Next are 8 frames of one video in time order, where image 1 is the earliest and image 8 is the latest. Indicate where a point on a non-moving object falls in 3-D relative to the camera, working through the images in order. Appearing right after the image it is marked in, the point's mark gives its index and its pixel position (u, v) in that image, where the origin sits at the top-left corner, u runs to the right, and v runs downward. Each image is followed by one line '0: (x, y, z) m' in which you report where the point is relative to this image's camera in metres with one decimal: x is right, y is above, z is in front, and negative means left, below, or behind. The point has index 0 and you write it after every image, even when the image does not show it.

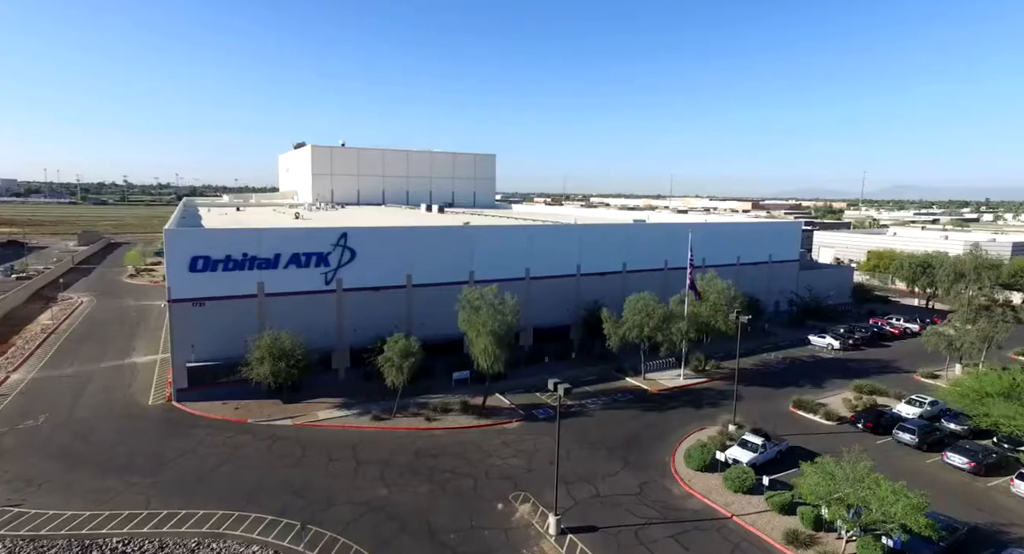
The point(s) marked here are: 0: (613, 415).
0: (+2.7, -3.7, +16.5) m
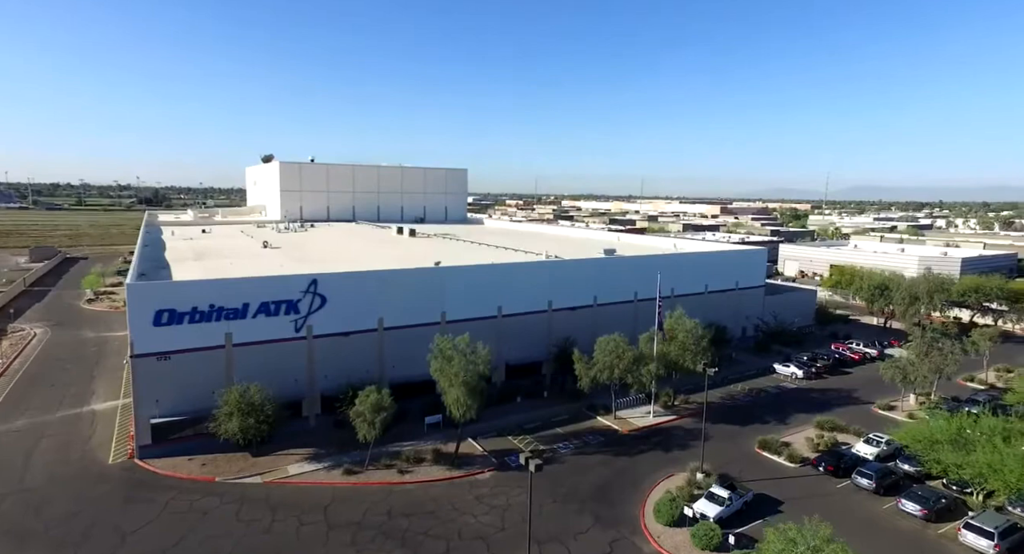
0: (+2.0, -5.0, +16.7) m
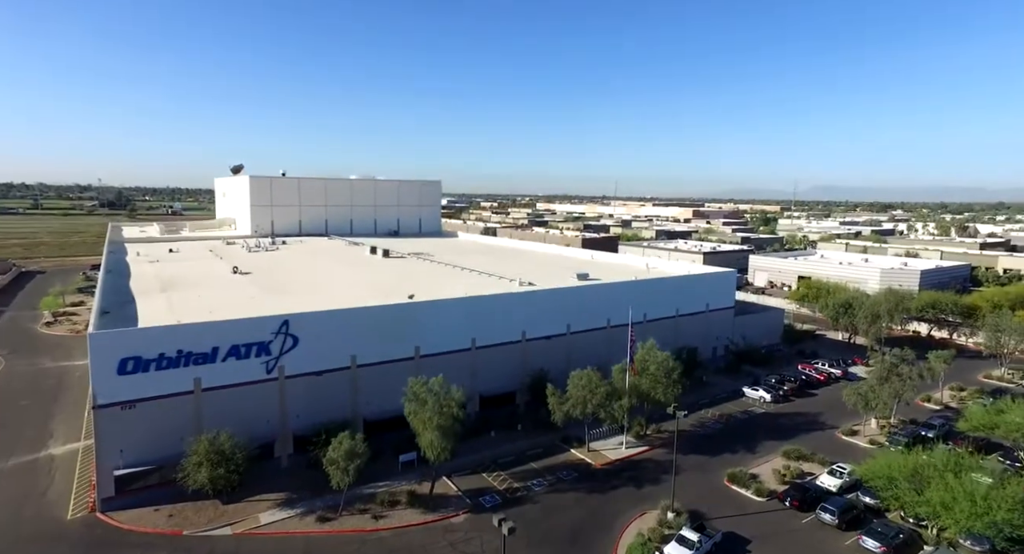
0: (+1.3, -6.2, +16.8) m
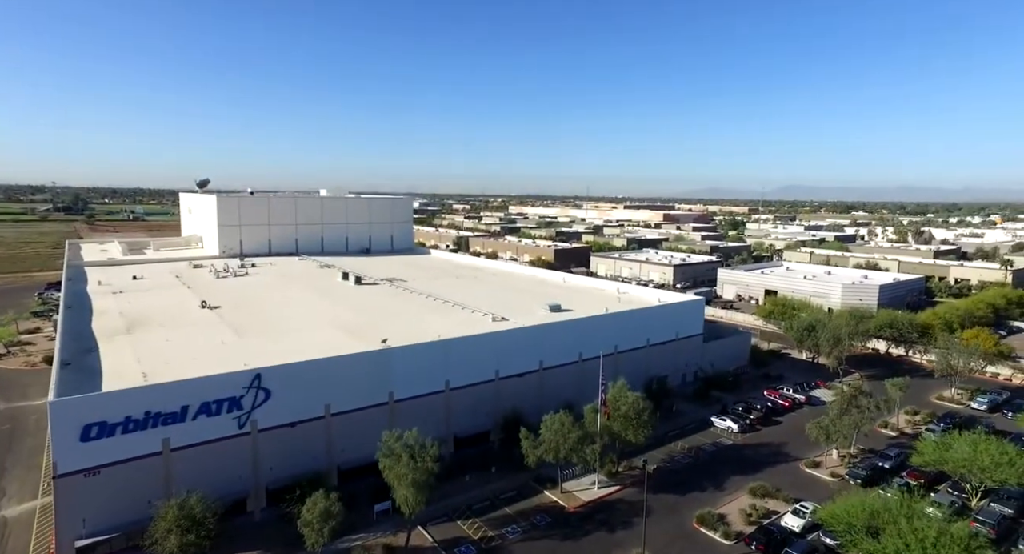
0: (+0.6, -7.6, +17.0) m
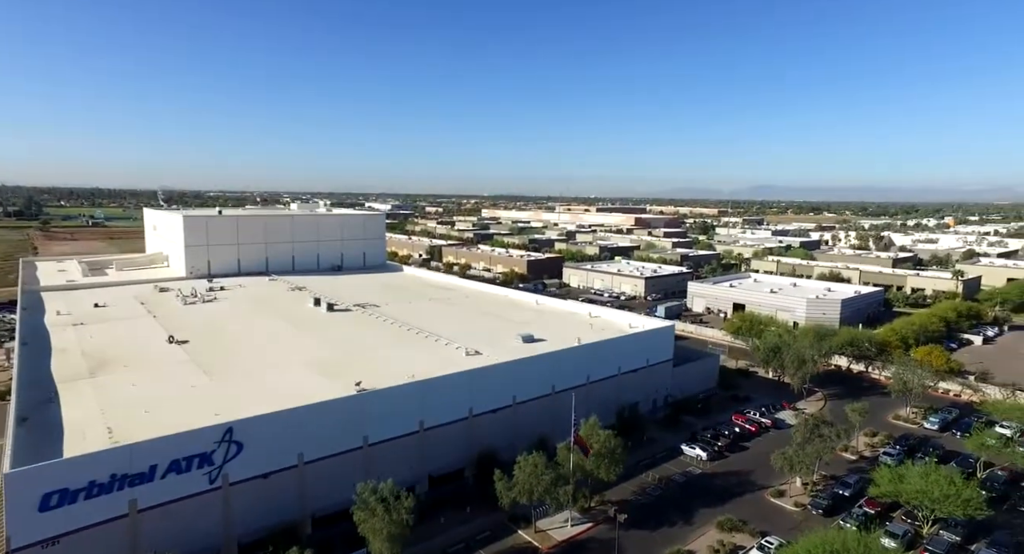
0: (-0.2, -9.0, +17.2) m
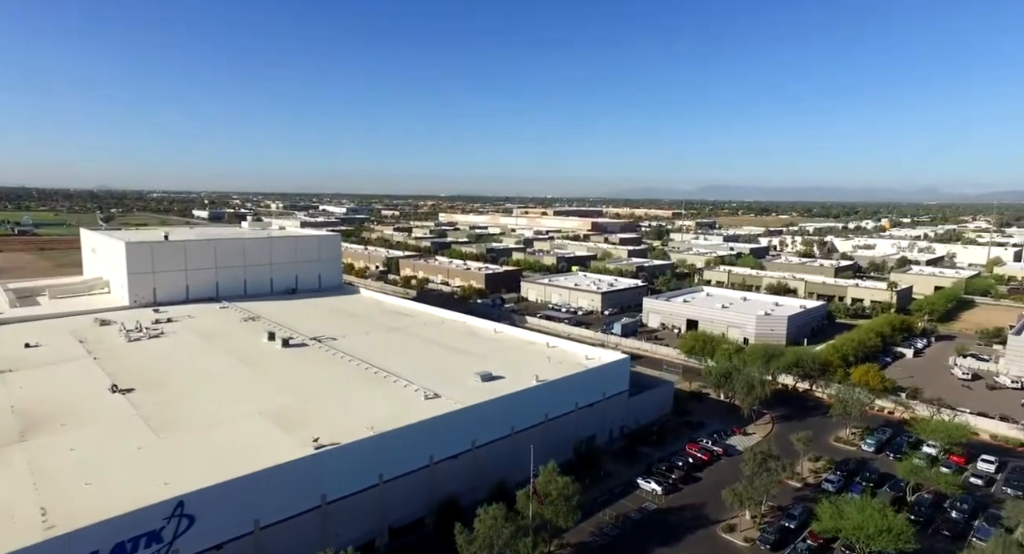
0: (-1.3, -10.8, +17.2) m
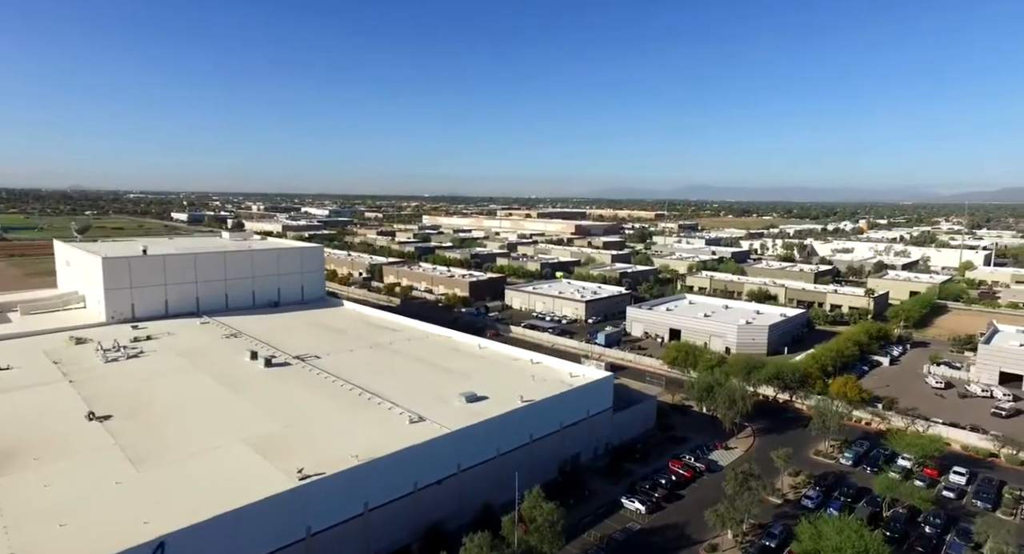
0: (-1.7, -11.7, +17.2) m
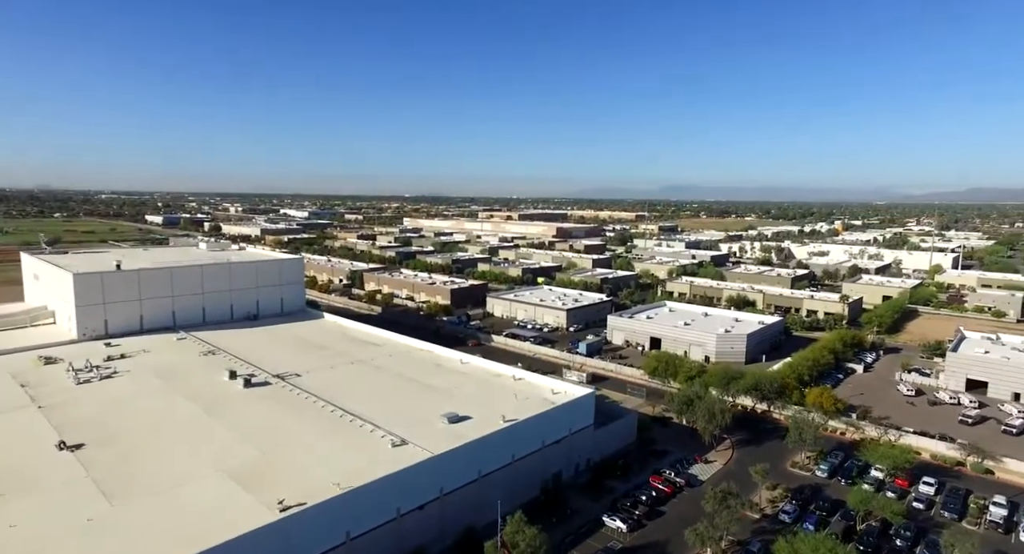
0: (-2.2, -12.6, +17.1) m
